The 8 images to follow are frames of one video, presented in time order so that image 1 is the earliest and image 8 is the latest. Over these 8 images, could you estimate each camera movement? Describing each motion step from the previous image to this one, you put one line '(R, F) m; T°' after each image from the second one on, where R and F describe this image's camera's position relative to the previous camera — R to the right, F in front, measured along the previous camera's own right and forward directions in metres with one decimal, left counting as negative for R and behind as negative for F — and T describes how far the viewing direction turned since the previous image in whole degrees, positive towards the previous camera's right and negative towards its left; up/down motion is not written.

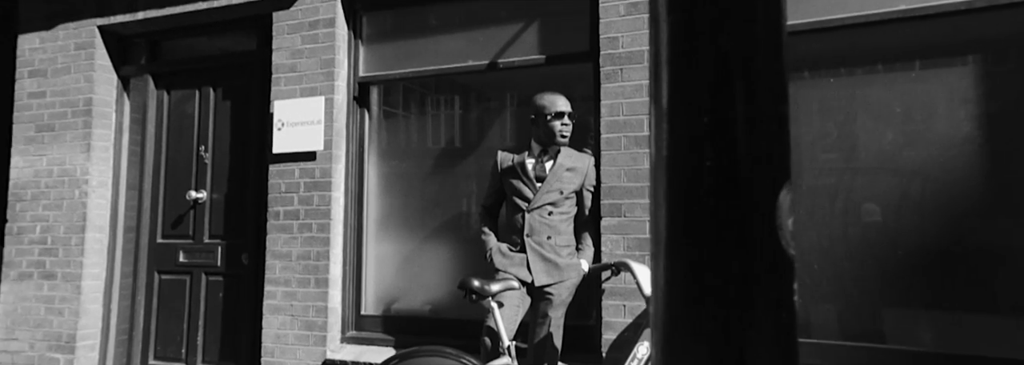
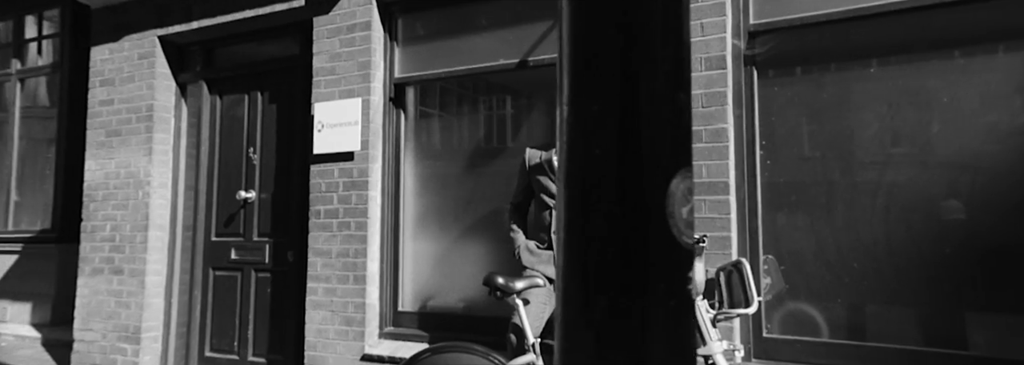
(+0.2, 0.0) m; -5°
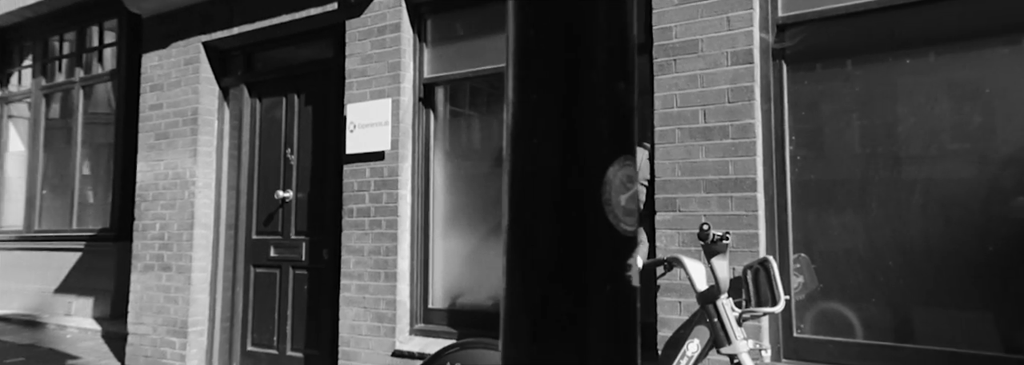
(+0.1, 0.0) m; -4°
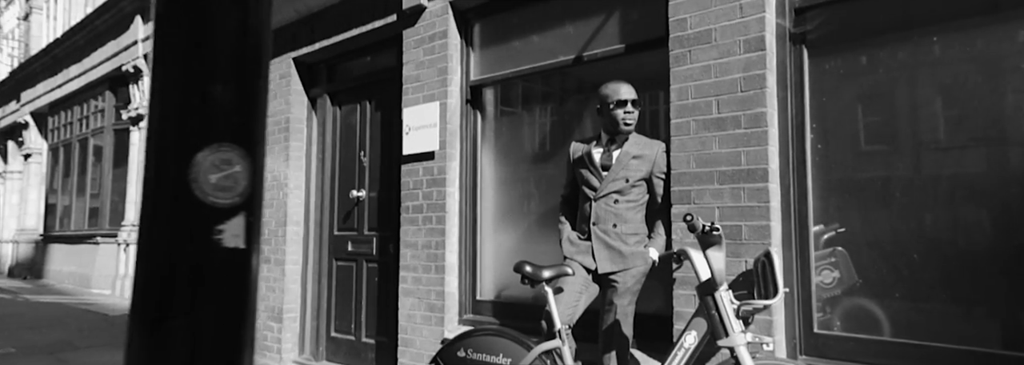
(+0.6, -0.1) m; -12°
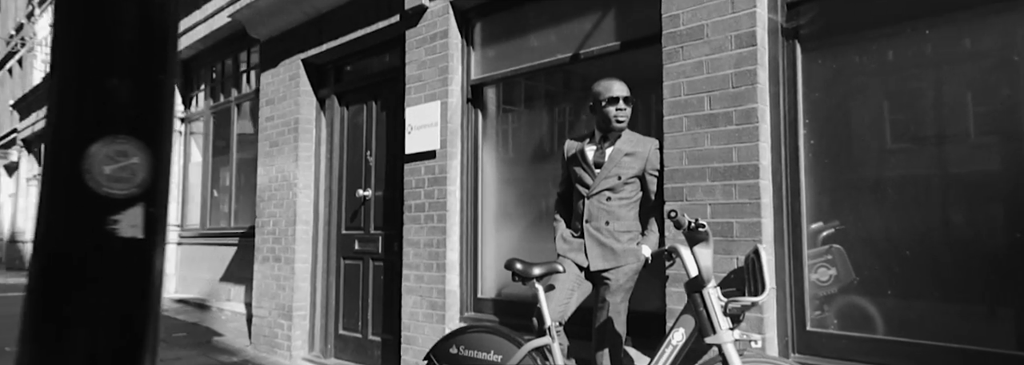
(+0.2, 0.0) m; -2°
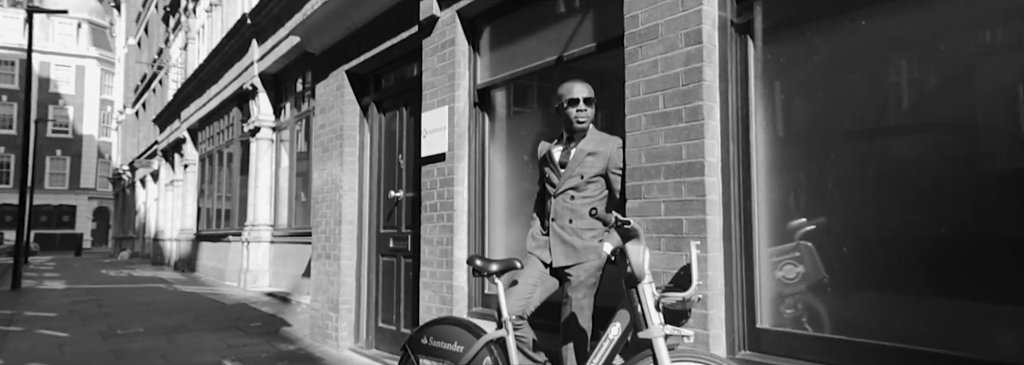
(+0.7, -0.1) m; -9°
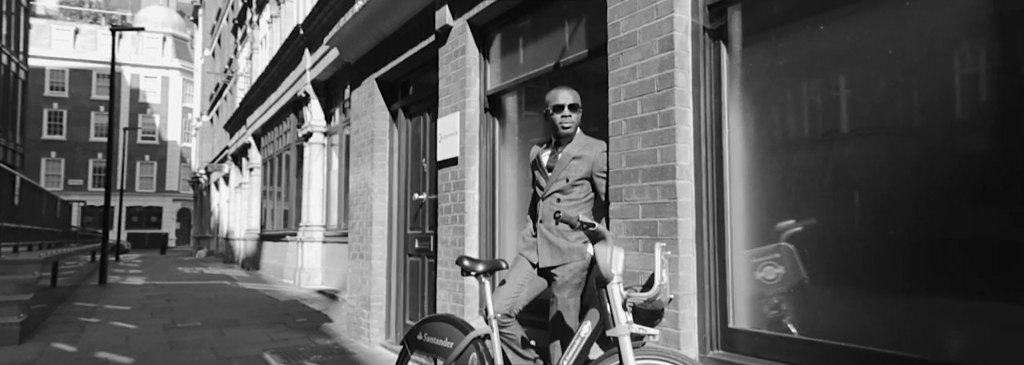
(+0.4, -0.1) m; -5°
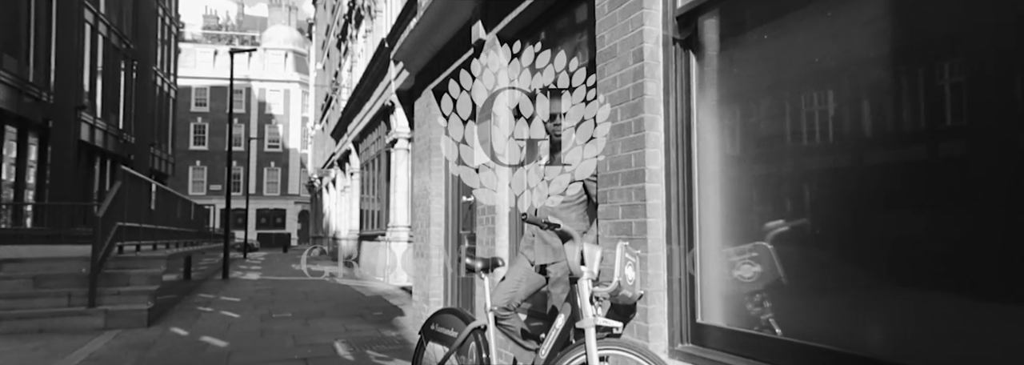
(+0.6, -0.3) m; -9°
